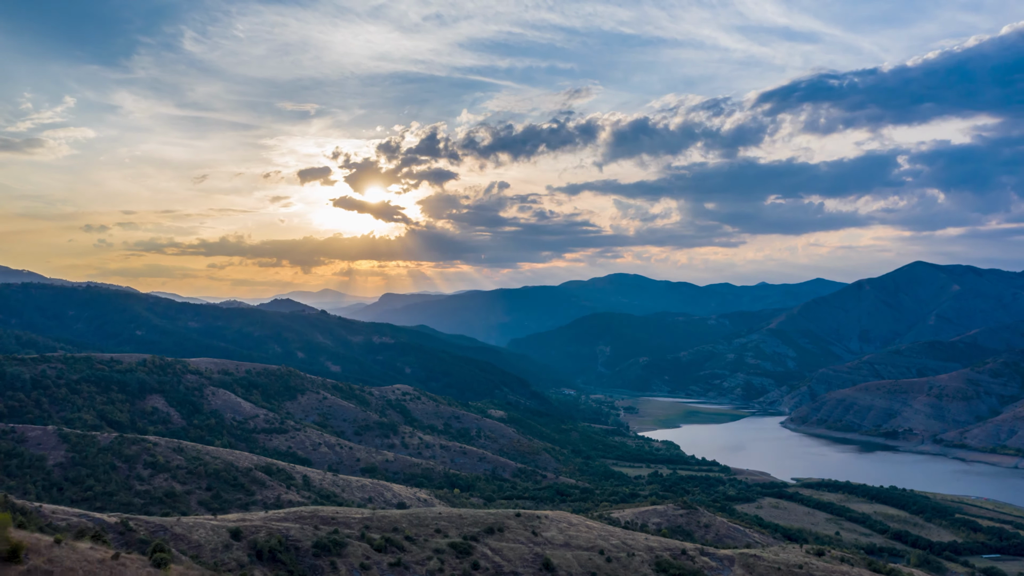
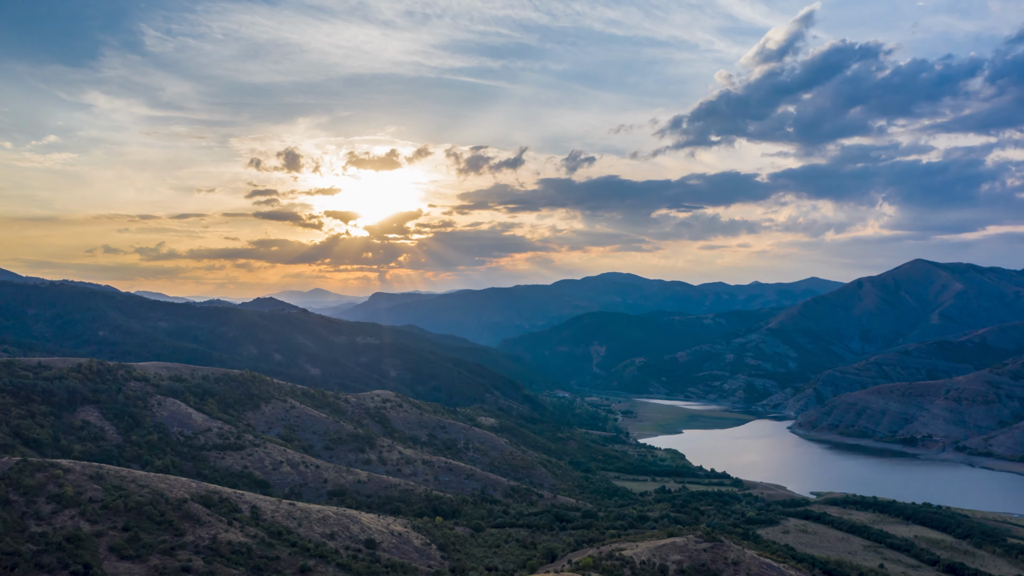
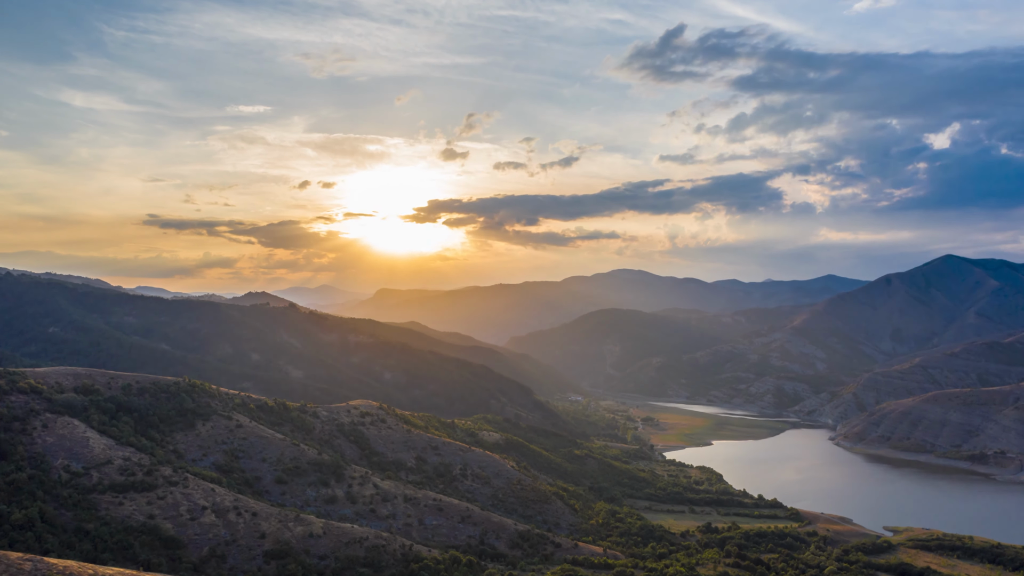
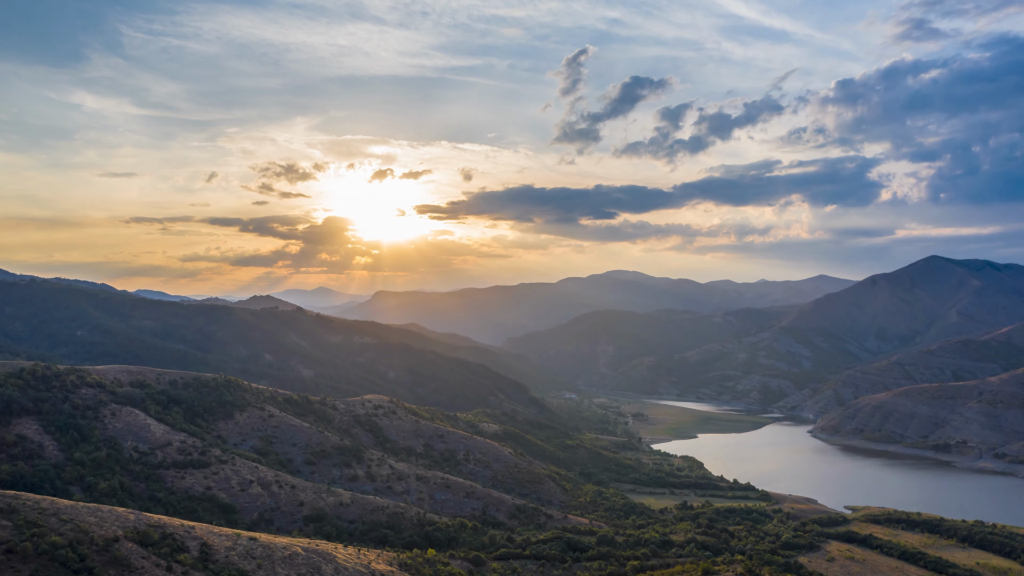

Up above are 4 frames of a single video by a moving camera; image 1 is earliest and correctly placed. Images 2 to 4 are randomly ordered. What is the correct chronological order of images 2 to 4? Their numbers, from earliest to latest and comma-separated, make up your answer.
2, 4, 3
